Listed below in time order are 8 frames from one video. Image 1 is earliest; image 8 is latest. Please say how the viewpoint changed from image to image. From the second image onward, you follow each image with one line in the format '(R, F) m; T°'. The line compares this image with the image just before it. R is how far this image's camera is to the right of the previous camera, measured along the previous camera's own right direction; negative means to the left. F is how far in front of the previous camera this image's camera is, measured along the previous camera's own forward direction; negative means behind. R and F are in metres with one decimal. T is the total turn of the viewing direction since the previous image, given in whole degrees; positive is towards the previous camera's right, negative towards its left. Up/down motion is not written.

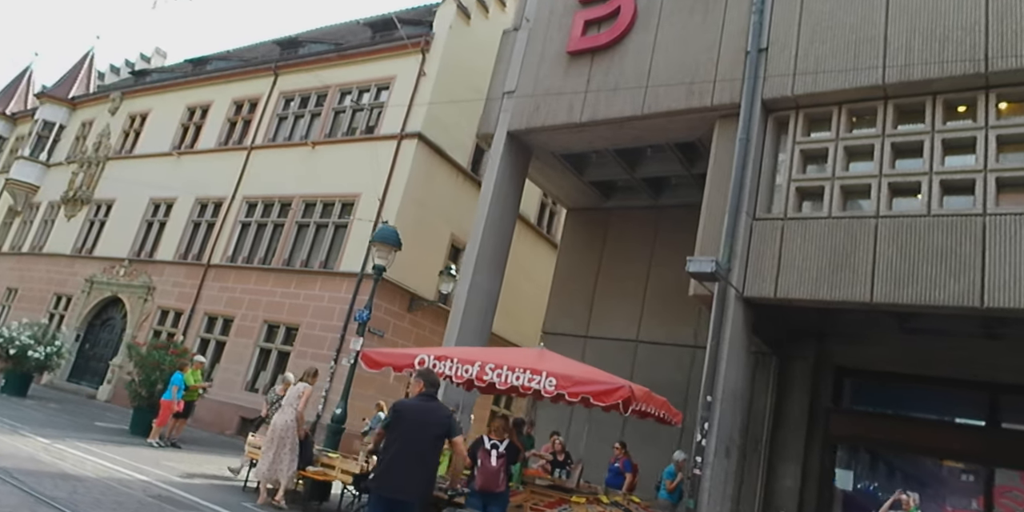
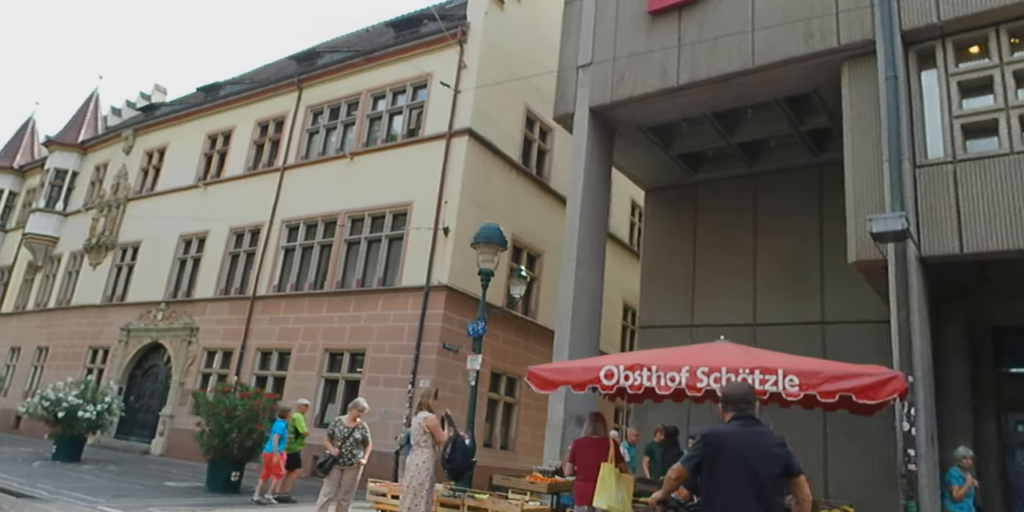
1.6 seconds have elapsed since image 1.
(-1.6, +1.4) m; 0°
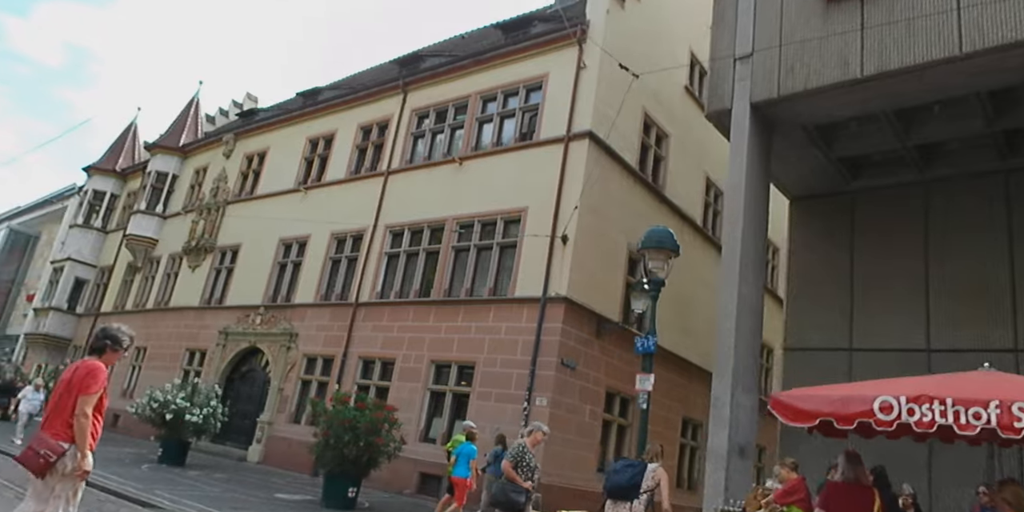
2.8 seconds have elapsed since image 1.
(-1.3, +1.0) m; -5°
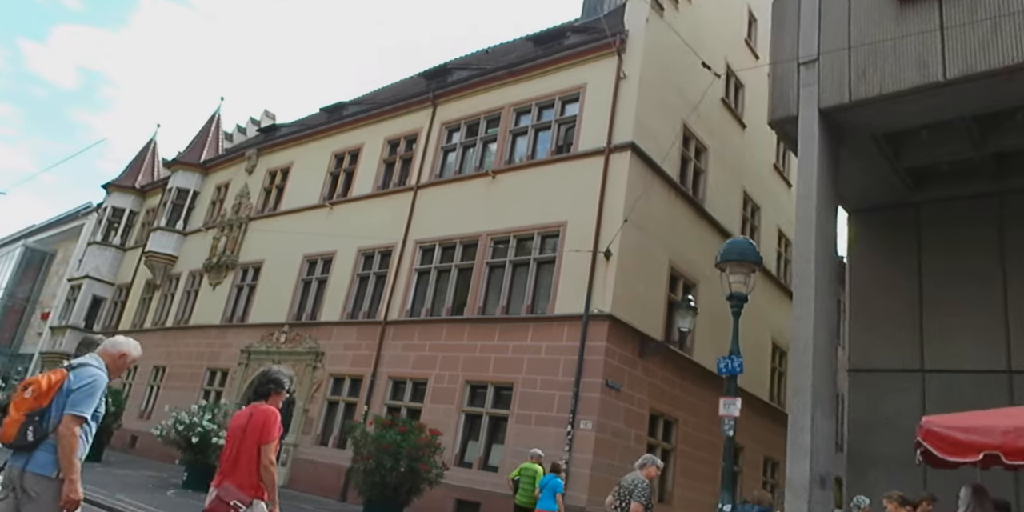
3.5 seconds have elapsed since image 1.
(-0.7, +0.6) m; -1°
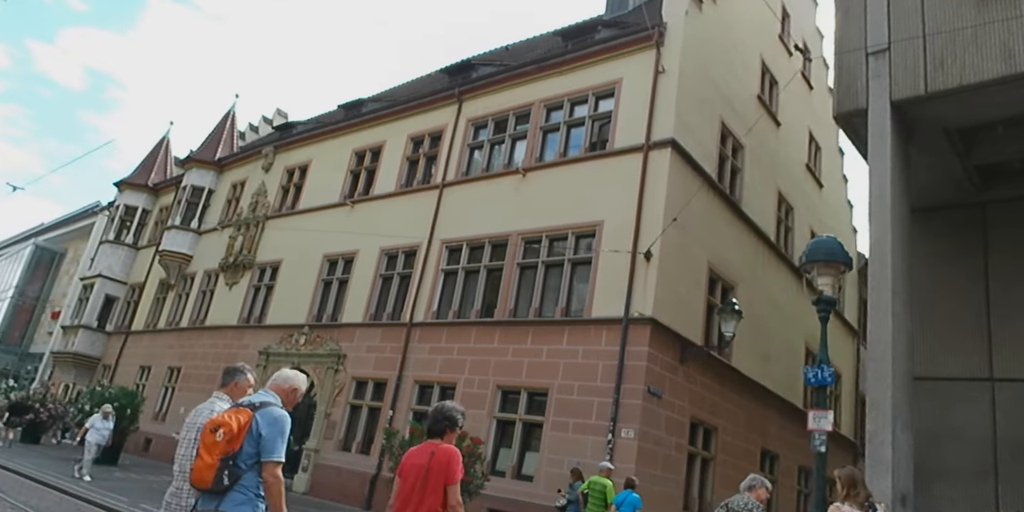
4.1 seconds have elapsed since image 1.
(-0.6, +0.6) m; 0°
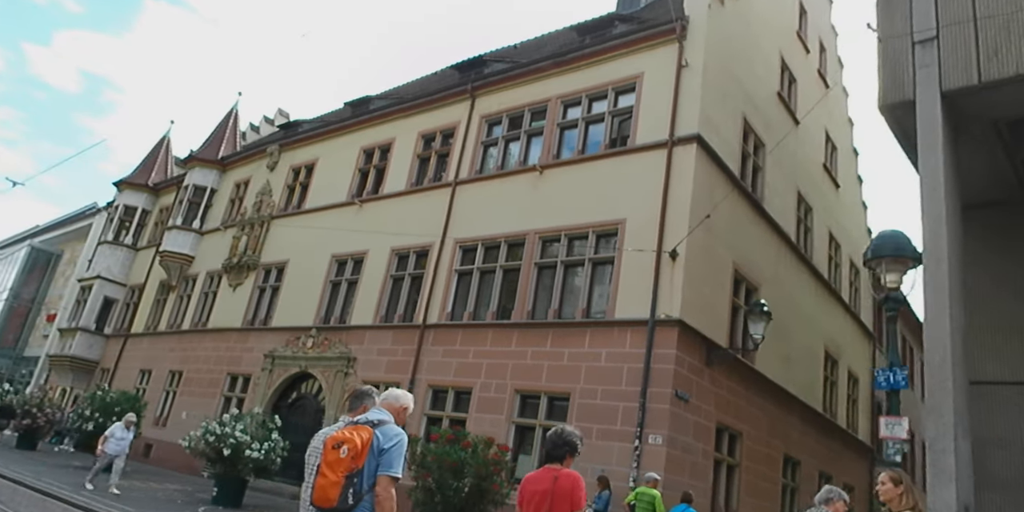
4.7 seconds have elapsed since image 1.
(-0.5, +0.5) m; 0°
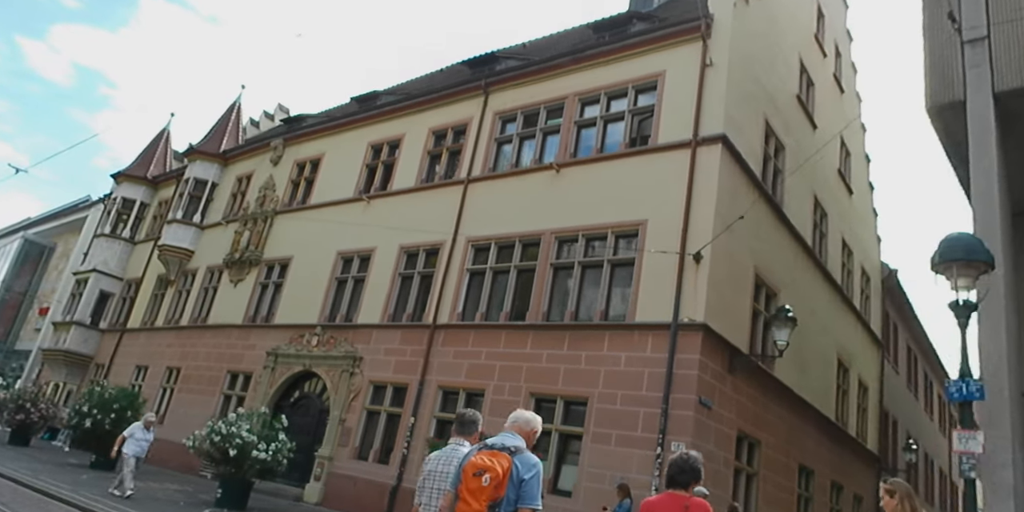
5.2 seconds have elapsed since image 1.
(-0.5, +0.4) m; +1°
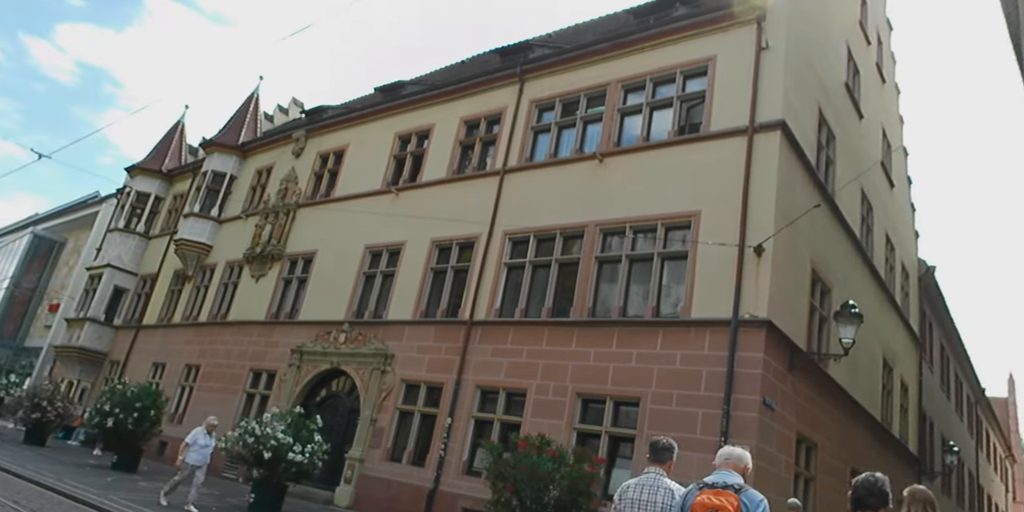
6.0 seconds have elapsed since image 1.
(-0.8, +0.7) m; 0°
